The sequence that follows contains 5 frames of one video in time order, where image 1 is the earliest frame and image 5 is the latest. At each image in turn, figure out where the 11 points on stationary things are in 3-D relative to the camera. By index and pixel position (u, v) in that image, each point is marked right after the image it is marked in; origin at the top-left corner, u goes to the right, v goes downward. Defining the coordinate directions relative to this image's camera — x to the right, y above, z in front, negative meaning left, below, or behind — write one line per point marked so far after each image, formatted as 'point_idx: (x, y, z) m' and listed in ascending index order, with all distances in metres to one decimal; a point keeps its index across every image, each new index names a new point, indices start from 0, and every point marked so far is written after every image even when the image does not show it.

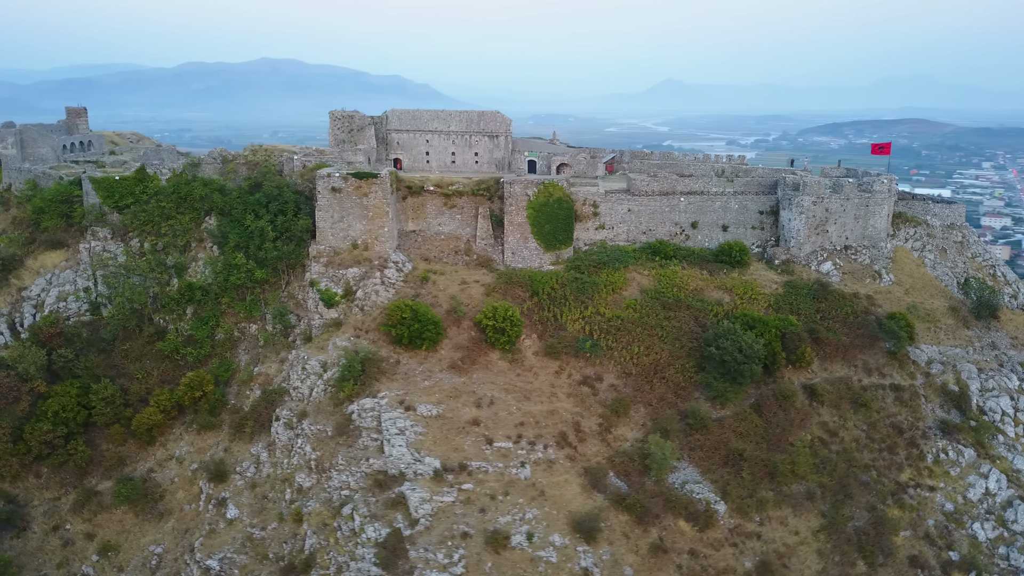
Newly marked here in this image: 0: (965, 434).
0: (+8.8, -2.8, +15.8) m
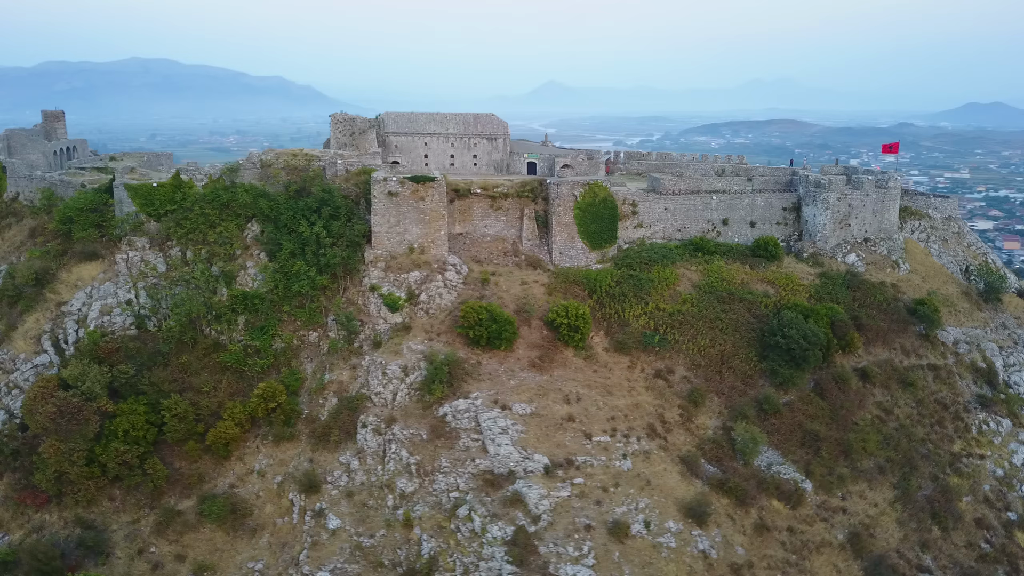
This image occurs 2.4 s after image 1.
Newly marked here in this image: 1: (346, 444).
0: (+10.3, -2.5, +17.4) m
1: (-3.2, -3.0, +15.6) m
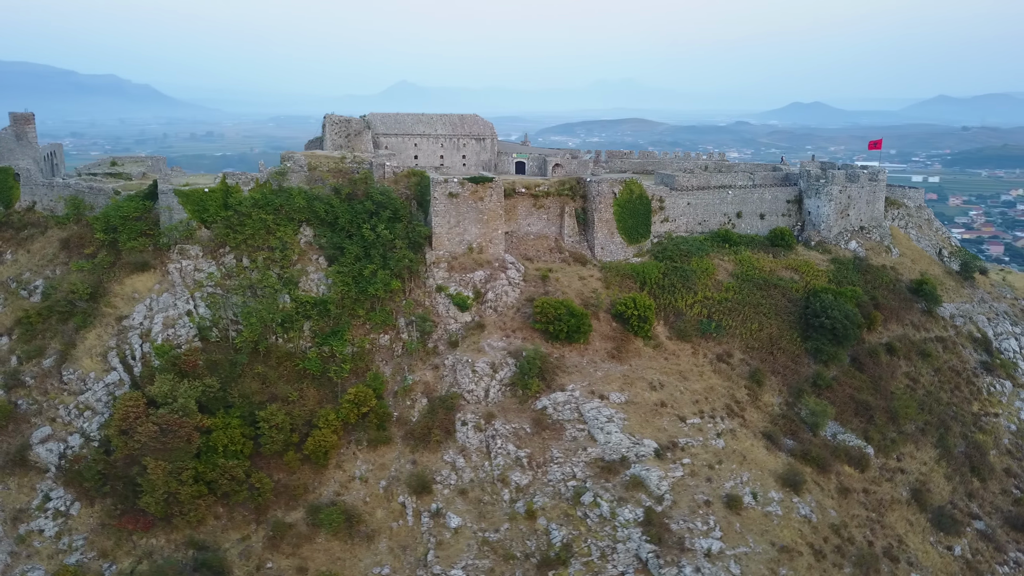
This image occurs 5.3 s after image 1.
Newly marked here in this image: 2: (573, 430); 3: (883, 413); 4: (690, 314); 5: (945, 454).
0: (+11.7, -2.0, +19.8) m
1: (-1.2, -3.0, +15.7) m
2: (+1.1, -2.7, +15.6) m
3: (+8.0, -2.7, +17.8) m
4: (+4.0, -0.6, +18.7) m
5: (+9.2, -3.5, +17.5) m
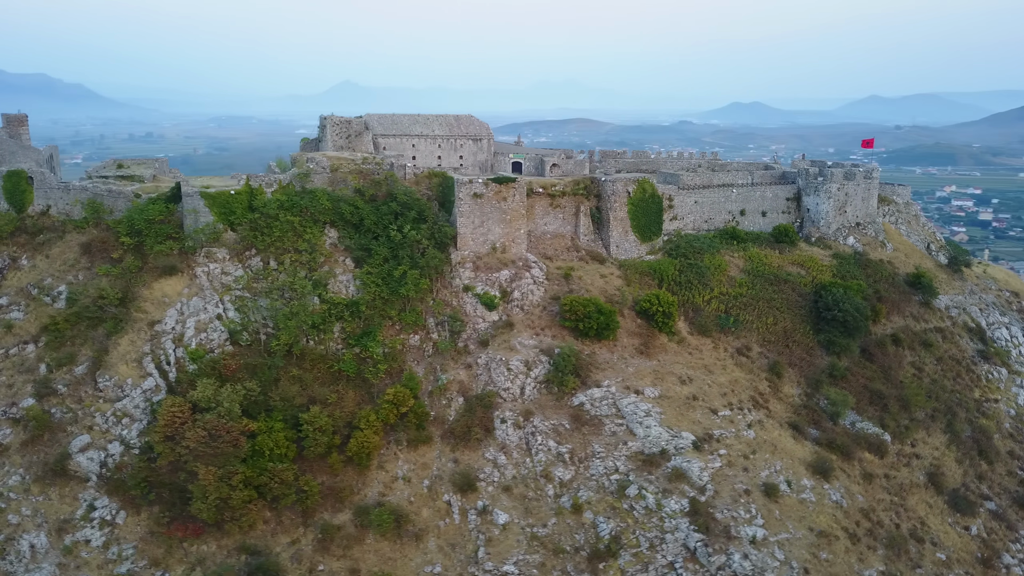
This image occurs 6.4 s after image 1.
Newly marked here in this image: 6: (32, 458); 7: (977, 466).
0: (+12.2, -1.8, +20.8) m
1: (-0.5, -3.0, +15.9) m
2: (+1.9, -2.6, +15.9) m
3: (+8.6, -2.6, +18.5) m
4: (+4.6, -0.5, +19.2) m
5: (+9.8, -3.4, +18.3) m
6: (-8.3, -2.9, +14.2) m
7: (+10.1, -3.9, +17.9) m
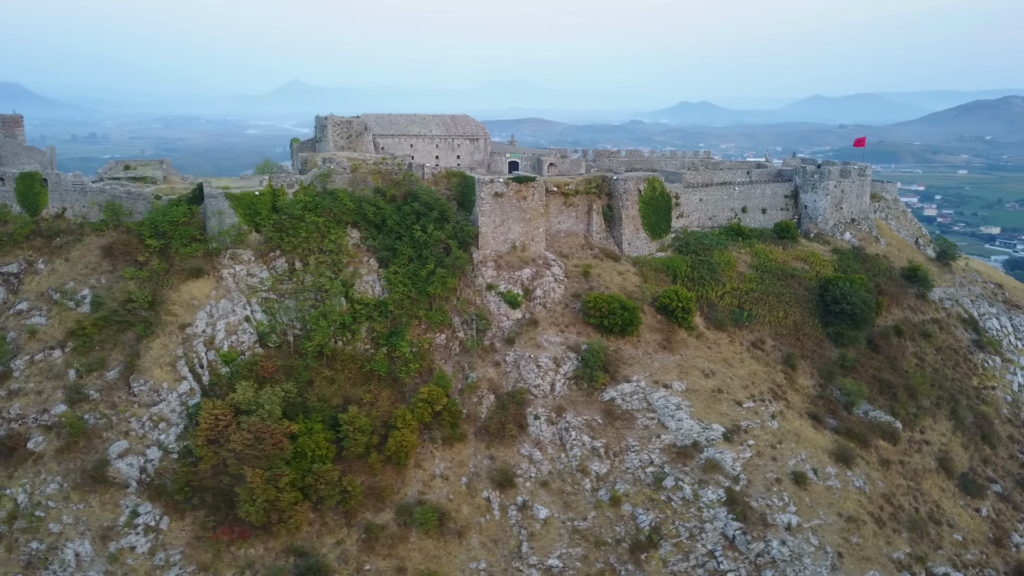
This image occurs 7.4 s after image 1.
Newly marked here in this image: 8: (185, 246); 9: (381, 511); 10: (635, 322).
0: (+12.5, -1.6, +21.6) m
1: (+0.2, -2.9, +16.1) m
2: (+2.6, -2.6, +16.2) m
3: (+9.1, -2.4, +19.2) m
4: (+5.0, -0.4, +19.6) m
5: (+10.3, -3.2, +19.1) m
6: (-7.5, -3.0, +14.0) m
7: (+10.7, -3.7, +18.7) m
8: (-6.6, +0.8, +16.4) m
9: (-2.3, -4.0, +14.7) m
10: (+2.6, -0.7, +17.8) m
